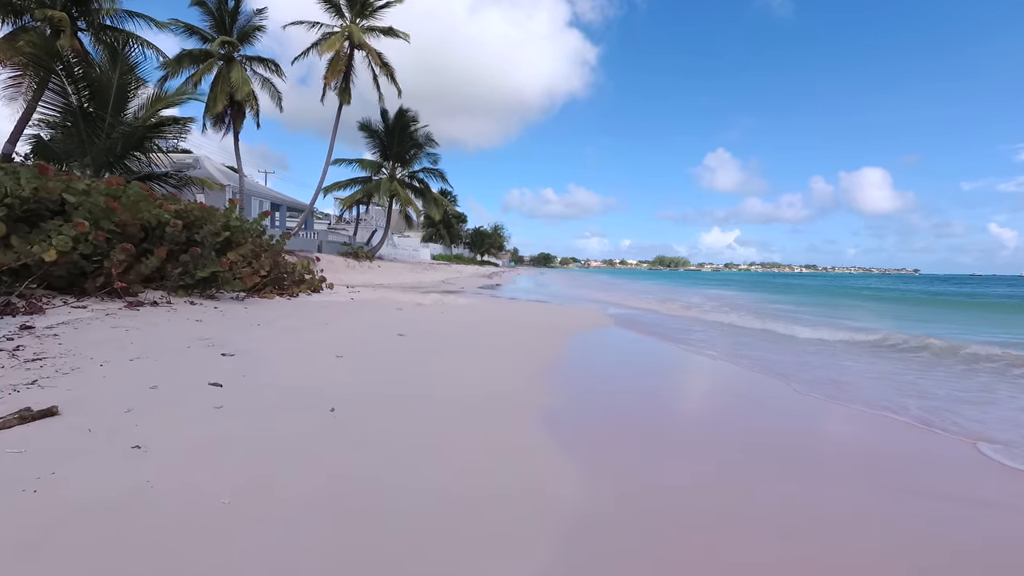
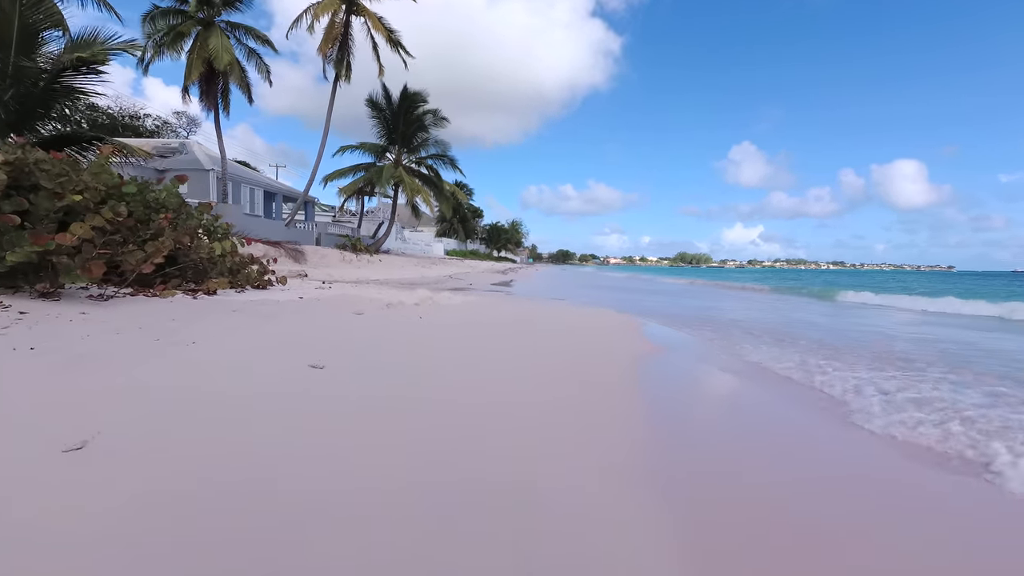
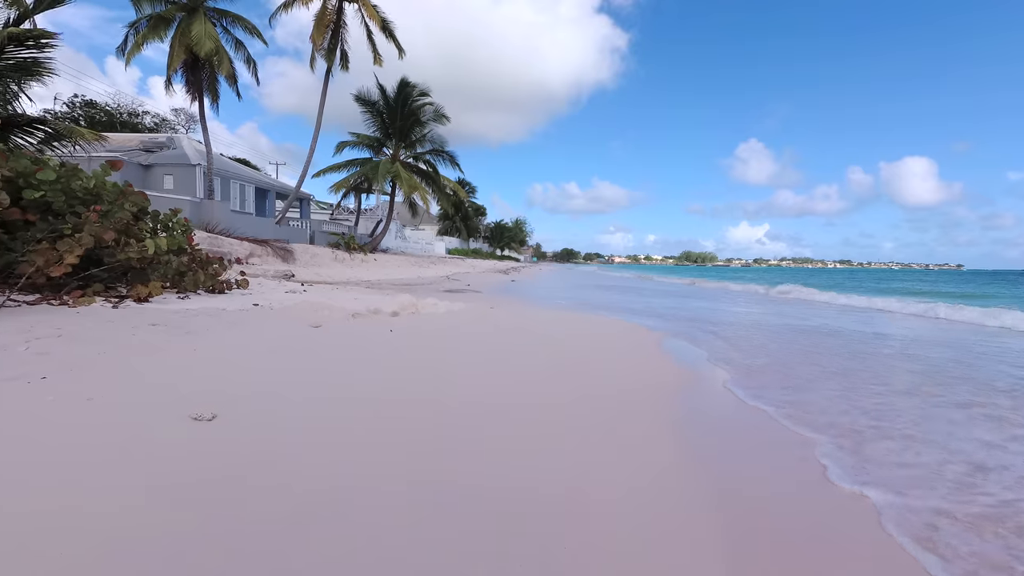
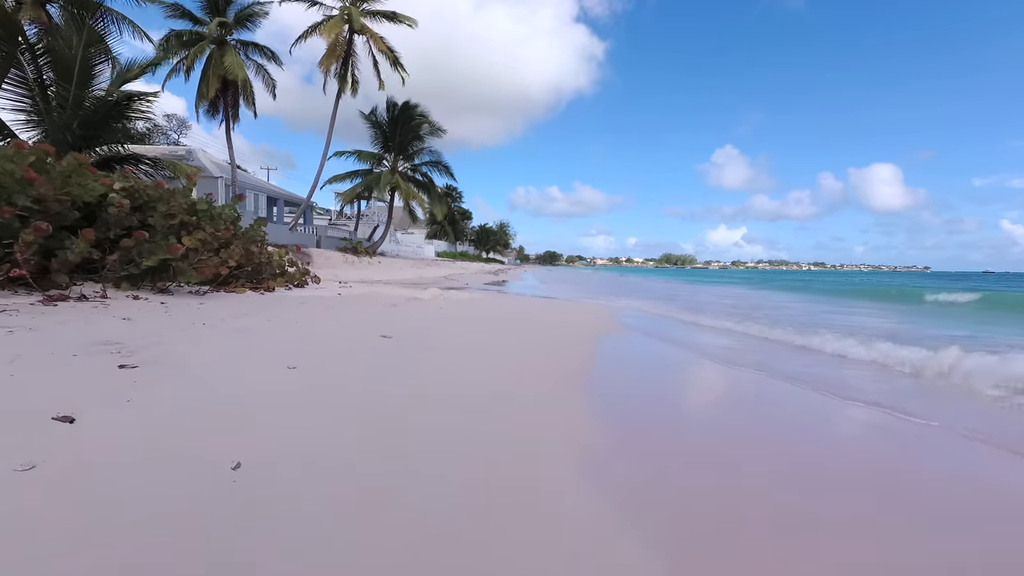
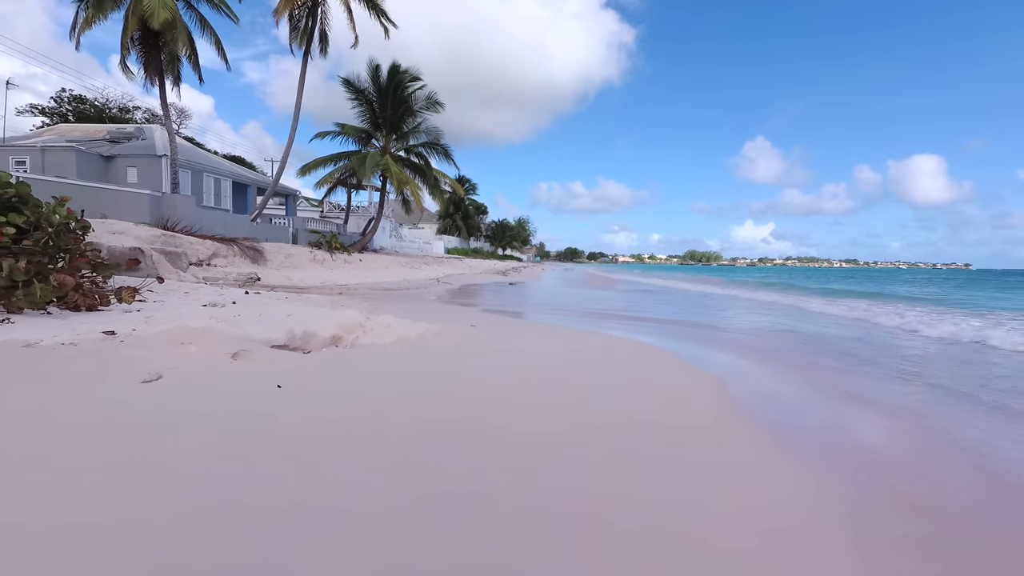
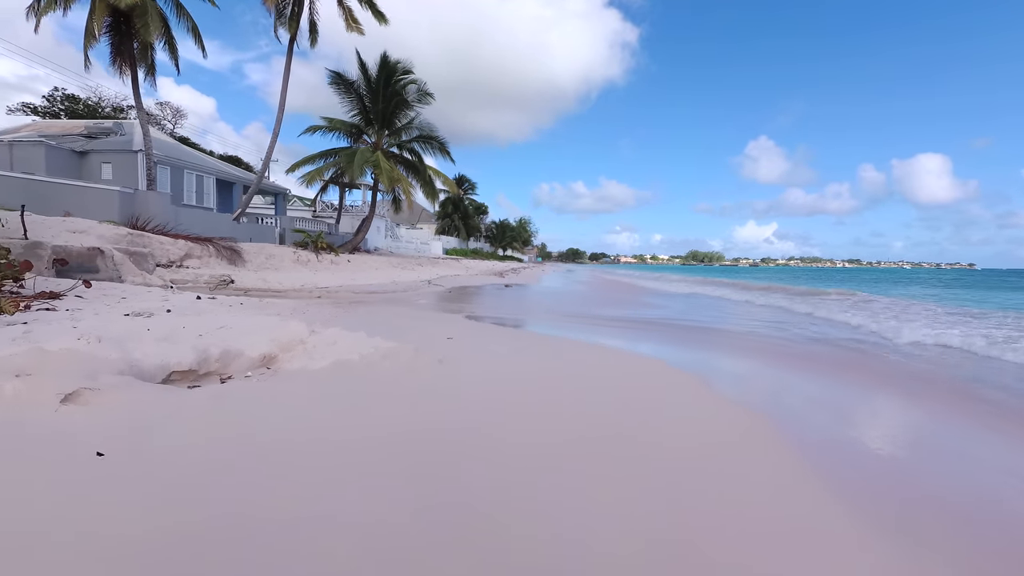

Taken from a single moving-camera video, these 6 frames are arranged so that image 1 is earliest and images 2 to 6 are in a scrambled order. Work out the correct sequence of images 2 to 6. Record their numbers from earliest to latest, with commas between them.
4, 2, 3, 5, 6
